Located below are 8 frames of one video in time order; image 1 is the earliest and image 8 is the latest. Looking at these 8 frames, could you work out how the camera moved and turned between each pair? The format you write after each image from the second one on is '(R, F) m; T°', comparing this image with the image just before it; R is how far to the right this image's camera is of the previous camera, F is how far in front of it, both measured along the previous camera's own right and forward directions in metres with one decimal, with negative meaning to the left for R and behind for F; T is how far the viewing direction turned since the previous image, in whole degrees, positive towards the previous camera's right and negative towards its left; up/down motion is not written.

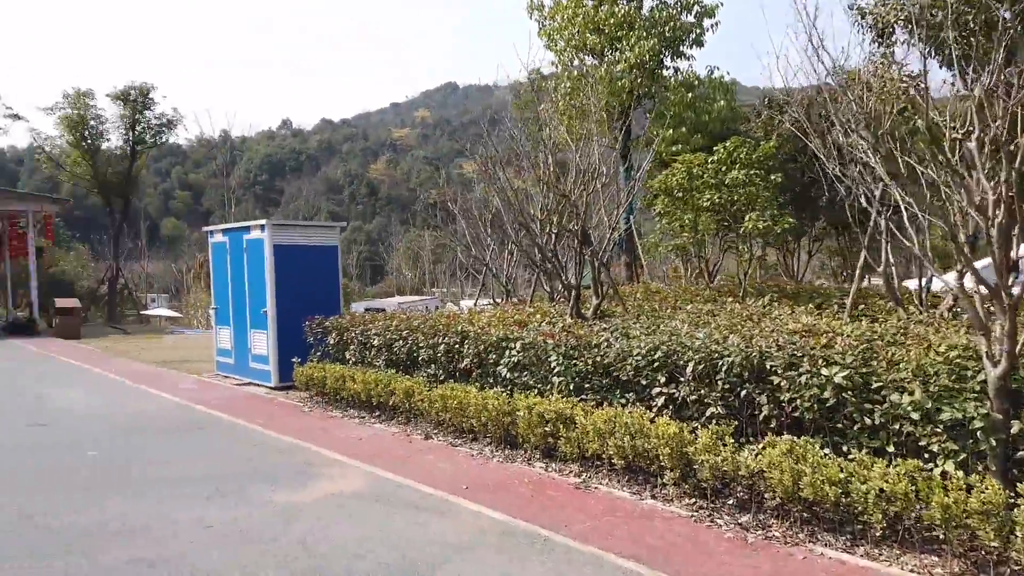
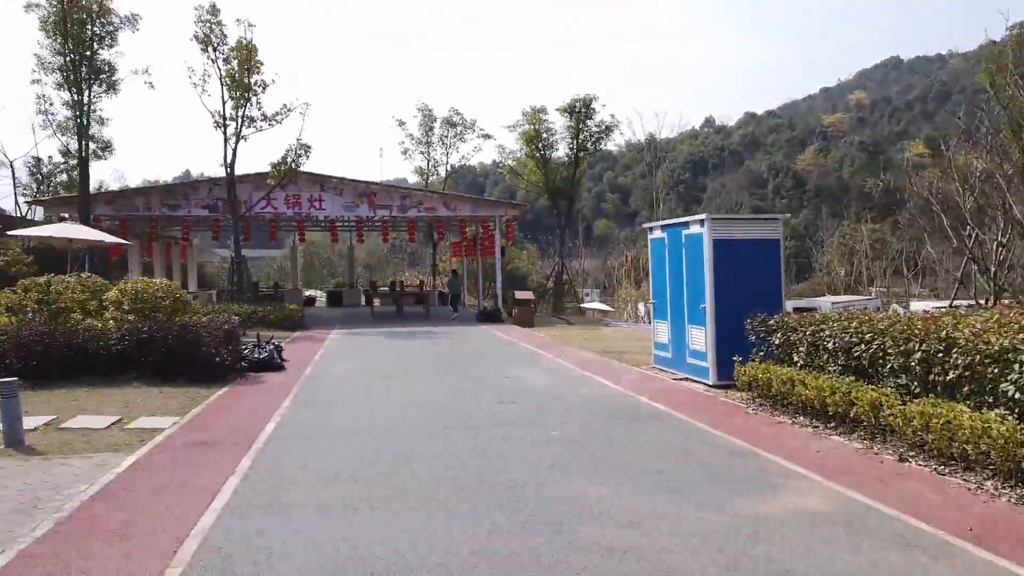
(-1.8, +0.3) m; -11°
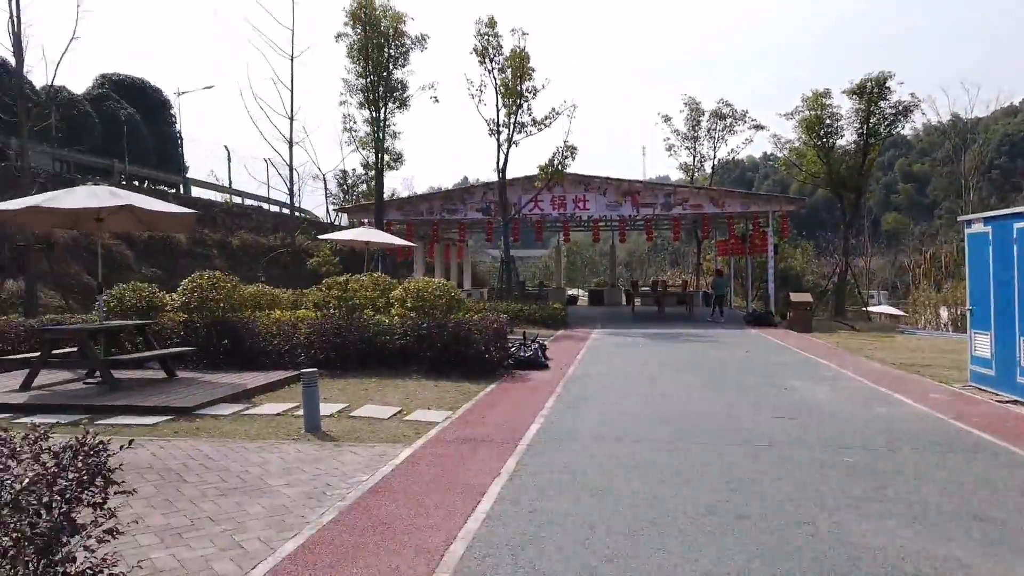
(-0.1, +0.4) m; -20°
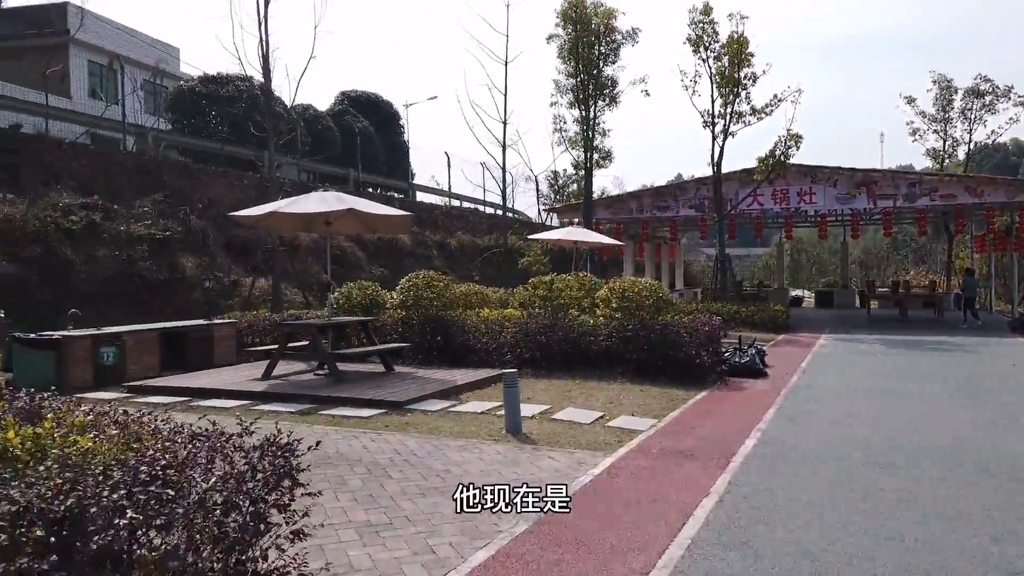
(0.0, +0.3) m; -16°
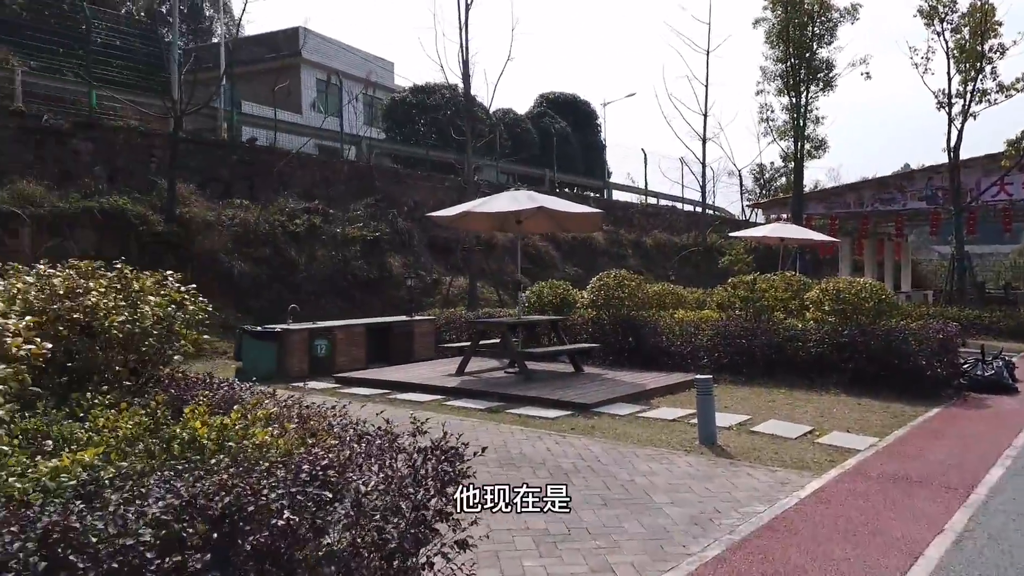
(0.0, +0.3) m; -15°
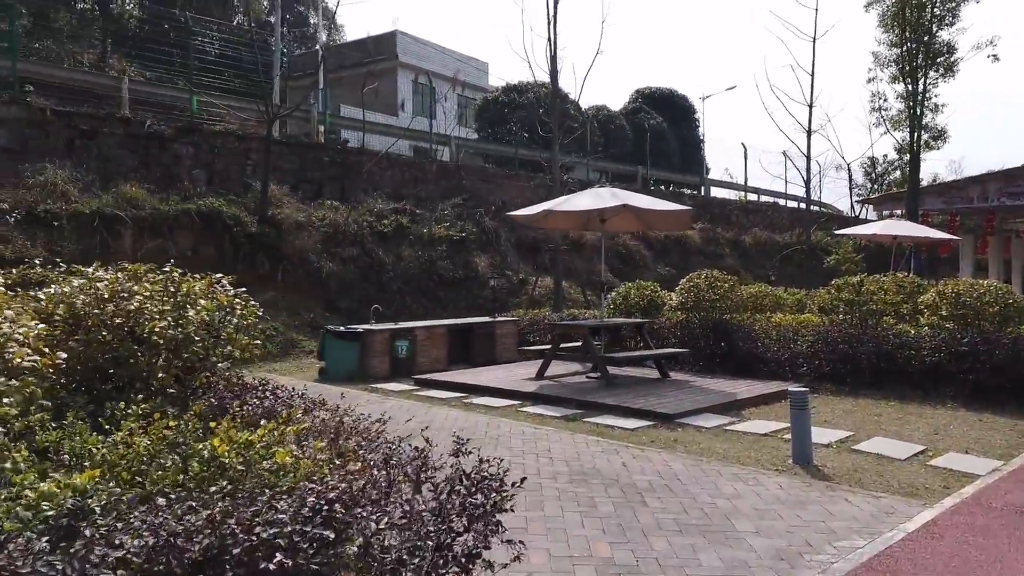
(+0.2, +0.3) m; -7°
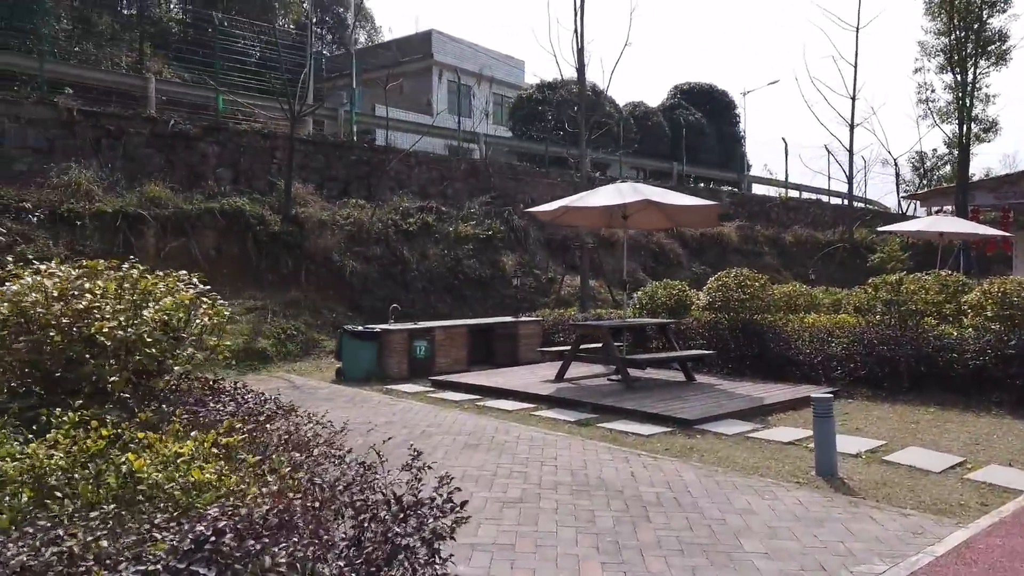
(+0.3, +0.3) m; -3°
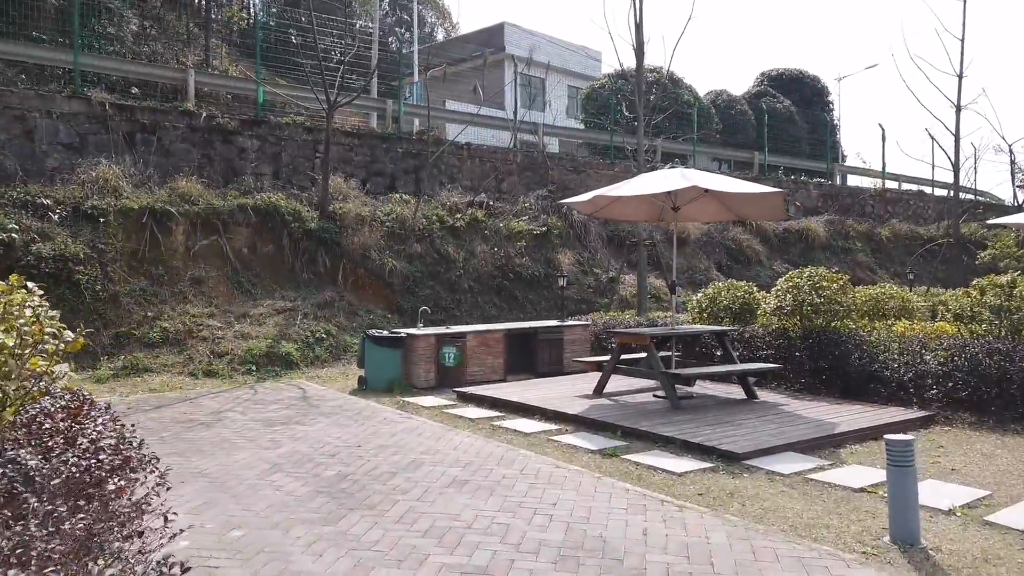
(+0.6, +1.0) m; -7°
